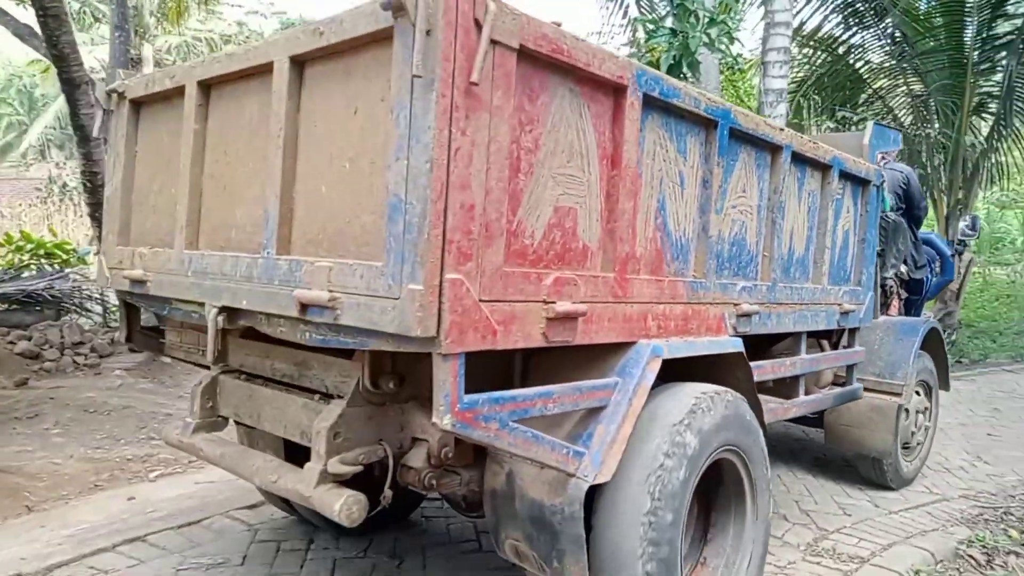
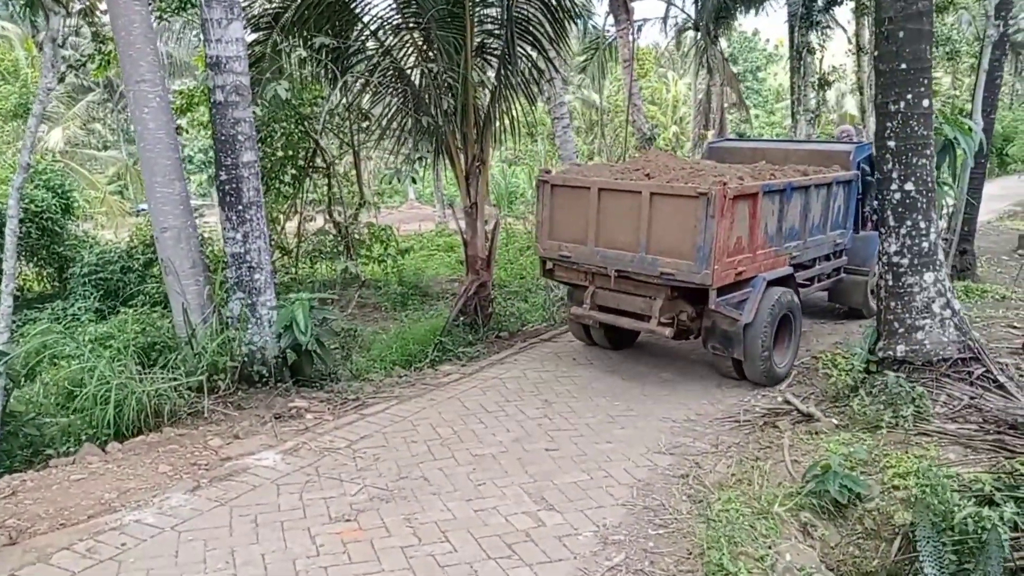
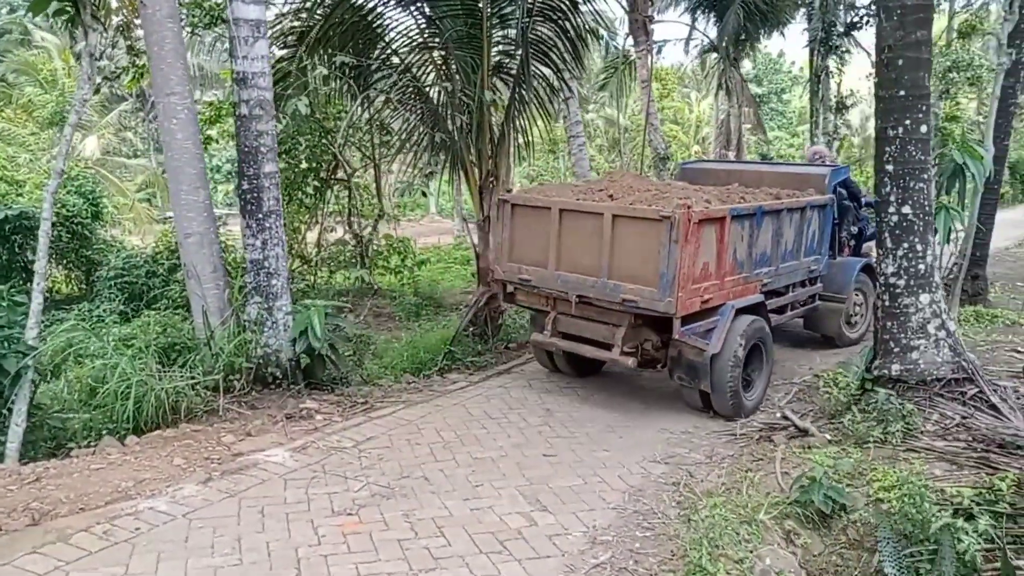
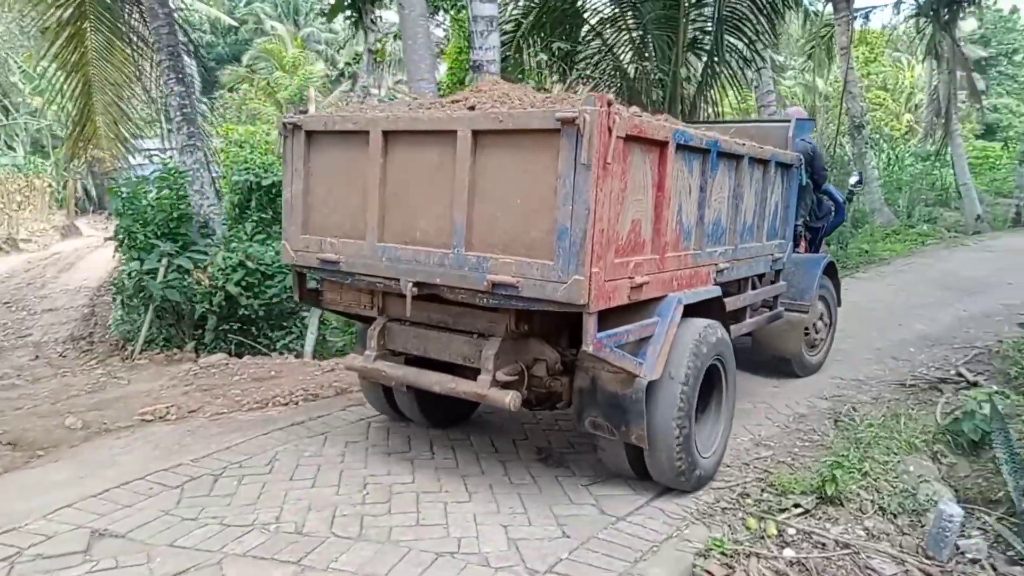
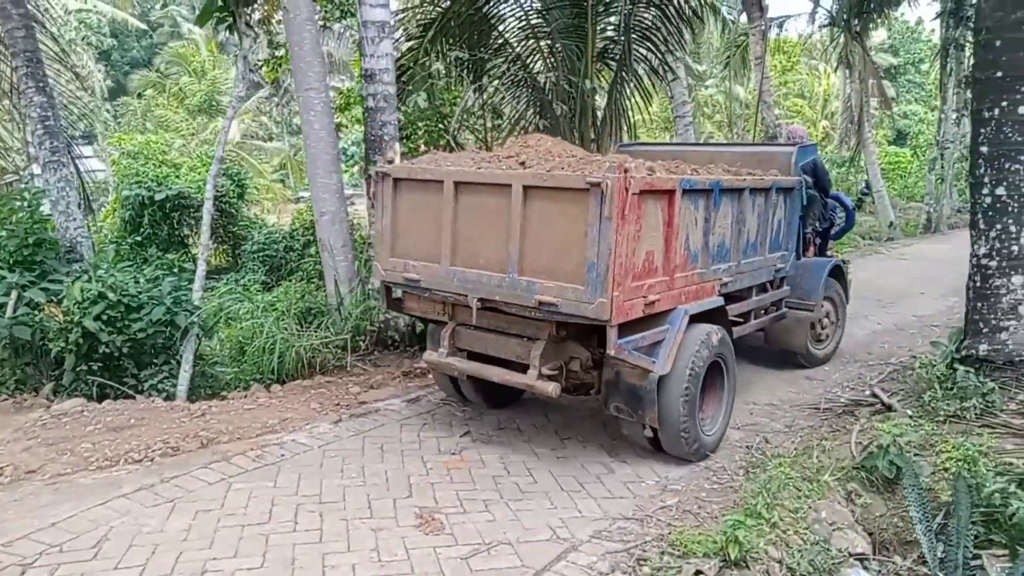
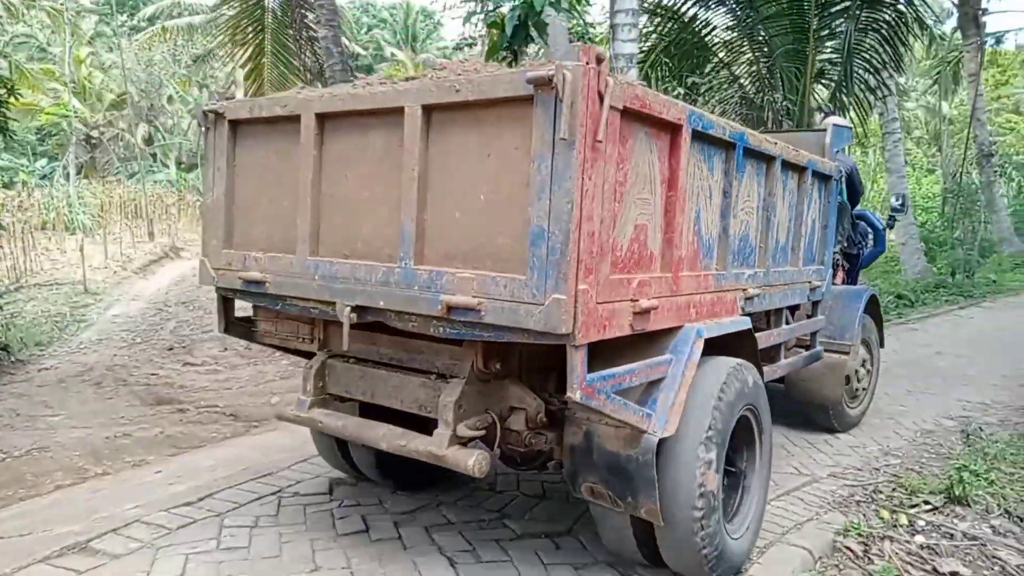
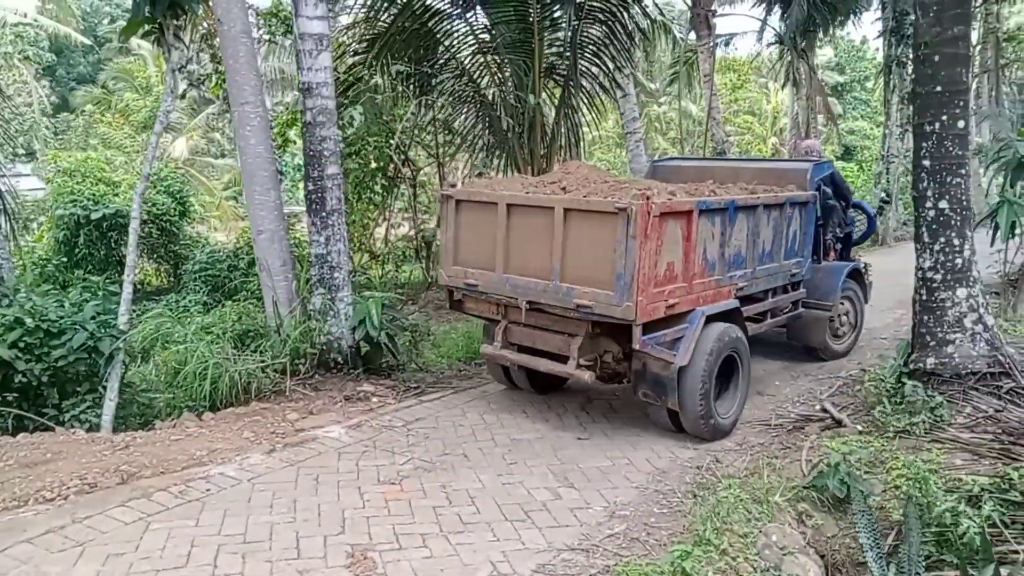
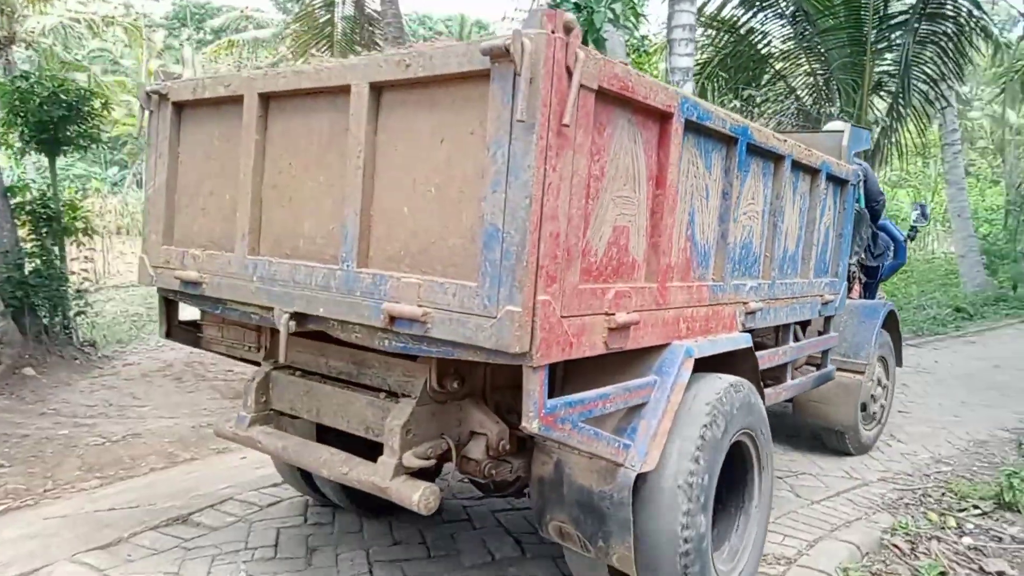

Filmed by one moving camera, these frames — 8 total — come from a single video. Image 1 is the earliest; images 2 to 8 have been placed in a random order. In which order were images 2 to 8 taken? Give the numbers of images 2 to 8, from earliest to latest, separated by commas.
8, 6, 4, 5, 7, 3, 2
